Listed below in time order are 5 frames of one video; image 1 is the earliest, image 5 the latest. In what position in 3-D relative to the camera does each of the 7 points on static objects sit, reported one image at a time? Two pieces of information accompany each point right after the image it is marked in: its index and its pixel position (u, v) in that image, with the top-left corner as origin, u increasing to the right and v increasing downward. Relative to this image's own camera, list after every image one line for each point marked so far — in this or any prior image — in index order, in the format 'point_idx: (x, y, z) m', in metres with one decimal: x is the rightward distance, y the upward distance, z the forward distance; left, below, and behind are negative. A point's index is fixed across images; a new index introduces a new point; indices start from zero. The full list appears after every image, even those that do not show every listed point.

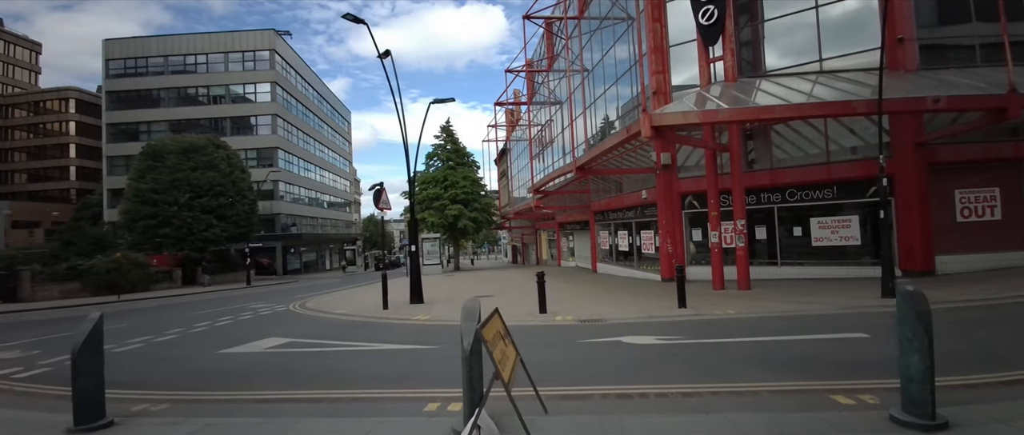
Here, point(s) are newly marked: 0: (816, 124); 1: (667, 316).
0: (+9.3, +2.8, +17.9) m
1: (+3.1, -2.0, +11.2) m
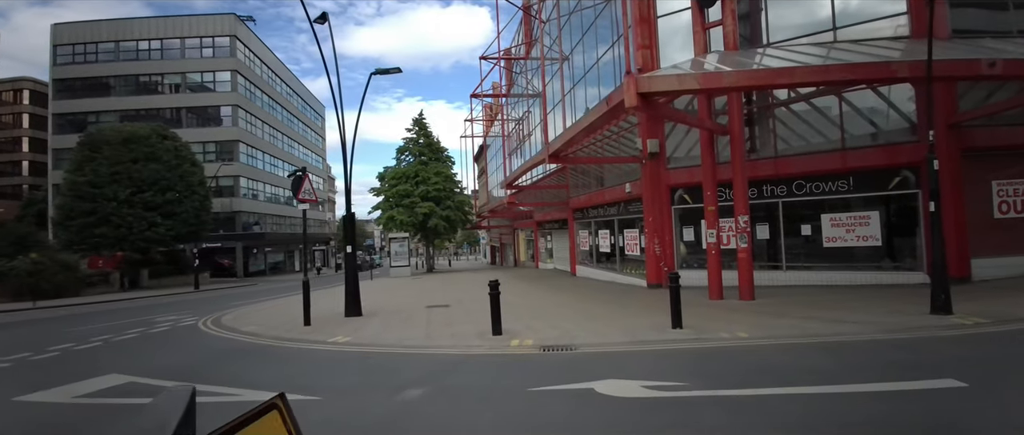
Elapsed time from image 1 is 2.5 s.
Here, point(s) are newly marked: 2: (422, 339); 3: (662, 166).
0: (+8.2, +2.9, +15.3) m
1: (+2.2, -1.8, +8.4) m
2: (-1.5, -2.0, +9.6) m
3: (+4.6, +1.6, +17.4) m
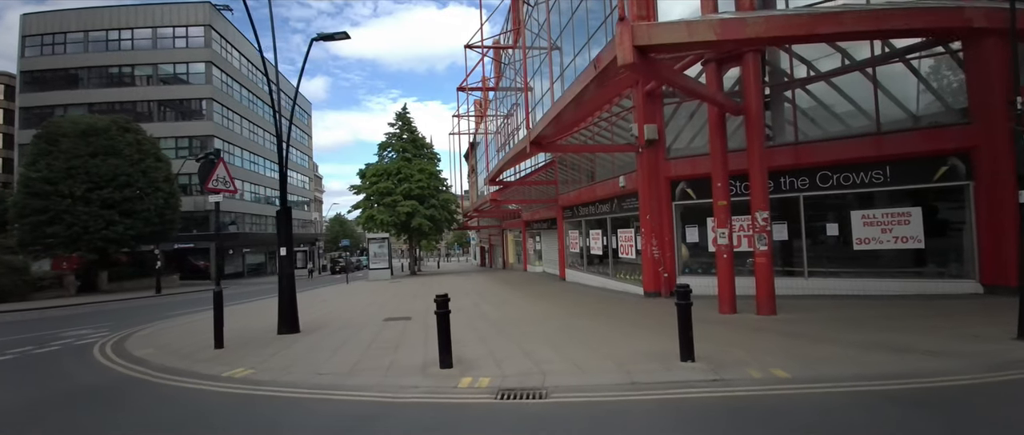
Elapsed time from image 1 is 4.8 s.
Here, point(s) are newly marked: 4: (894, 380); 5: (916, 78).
0: (+7.6, +3.0, +13.0) m
1: (+1.6, -1.8, +6.0) m
2: (-2.1, -2.0, +7.1) m
3: (+3.9, +1.6, +15.0) m
4: (+4.0, -1.7, +6.1) m
5: (+8.8, +3.0, +12.2) m
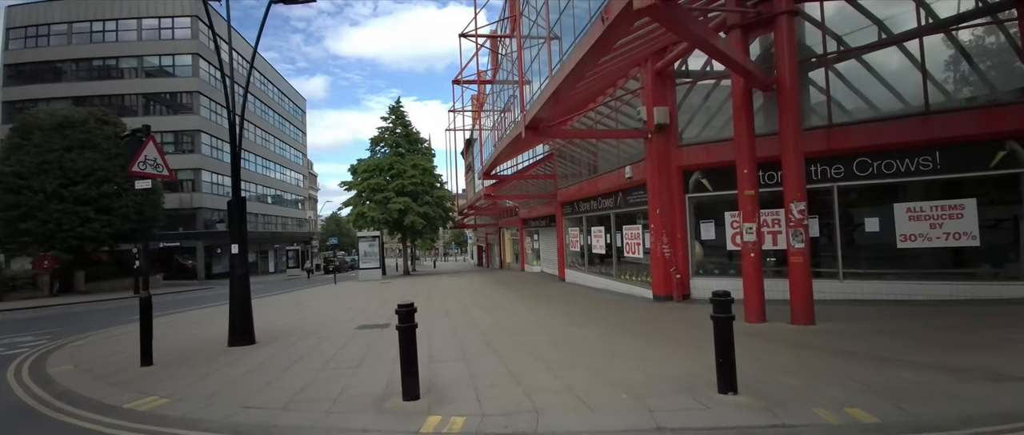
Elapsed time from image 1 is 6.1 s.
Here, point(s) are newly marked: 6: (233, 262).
0: (+7.4, +3.1, +11.3) m
1: (+1.4, -1.6, +4.4) m
2: (-2.2, -1.8, +5.5) m
3: (+3.8, +1.8, +13.4) m
4: (+3.9, -1.6, +4.4) m
5: (+8.6, +3.1, +10.6) m
6: (-4.7, -0.8, +9.6) m
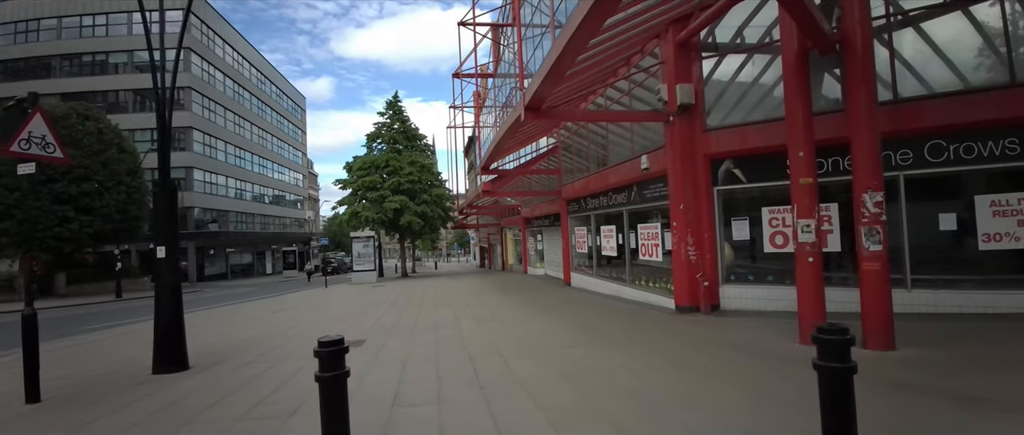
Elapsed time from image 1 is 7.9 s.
0: (+7.4, +3.2, +9.4) m
1: (+1.3, -1.6, +2.5) m
2: (-2.3, -1.8, +3.6) m
3: (+3.7, +1.8, +11.4) m
4: (+3.8, -1.5, +2.5) m
5: (+8.6, +3.2, +8.6) m
6: (-4.8, -0.7, +7.8) m
